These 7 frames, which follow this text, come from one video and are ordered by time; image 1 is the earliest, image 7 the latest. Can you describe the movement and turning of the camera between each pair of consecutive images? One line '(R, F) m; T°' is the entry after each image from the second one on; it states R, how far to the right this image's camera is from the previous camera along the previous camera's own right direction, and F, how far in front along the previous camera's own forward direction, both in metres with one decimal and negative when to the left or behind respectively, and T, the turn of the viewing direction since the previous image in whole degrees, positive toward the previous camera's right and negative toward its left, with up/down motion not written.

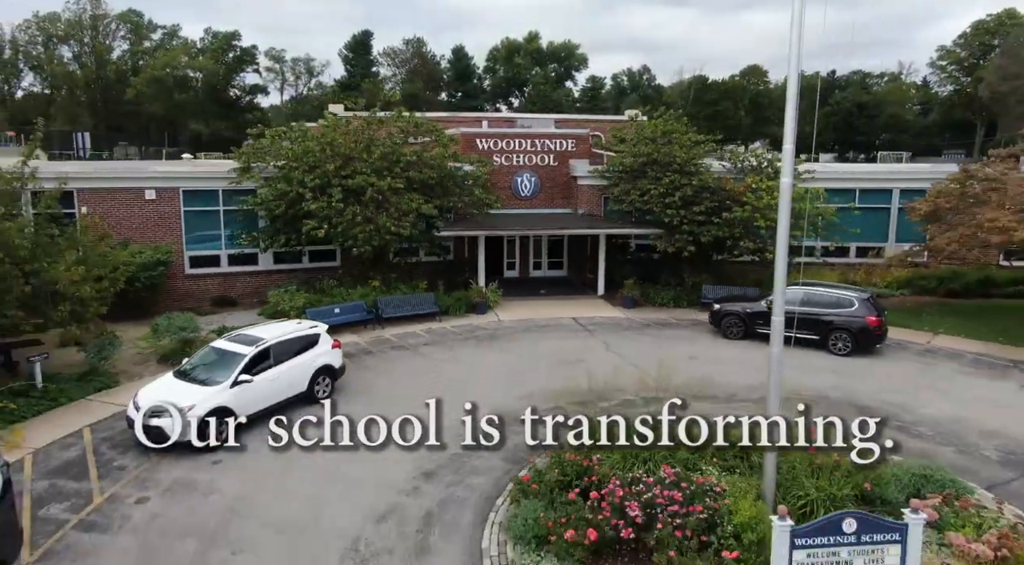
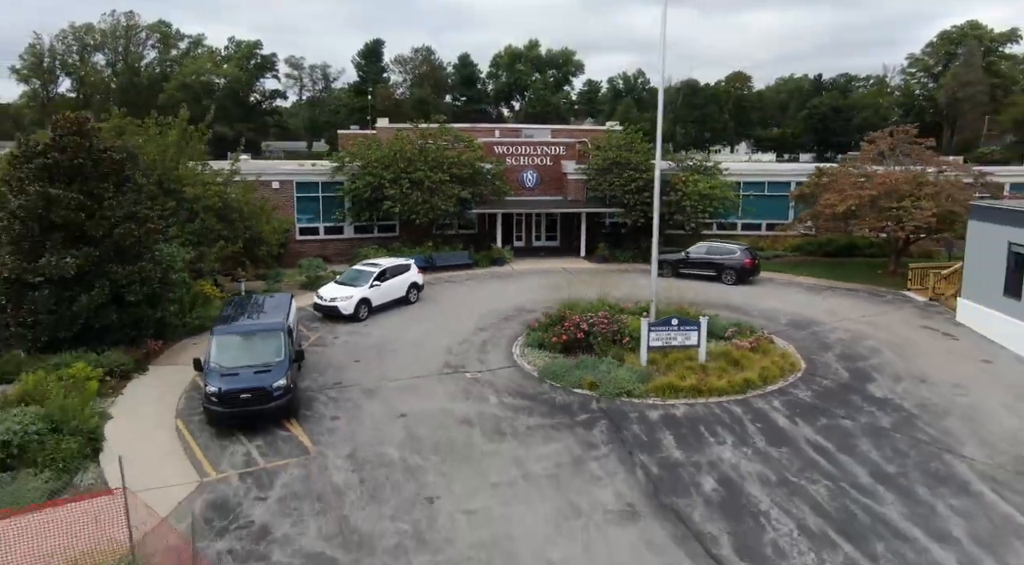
(-0.4, -8.8) m; 0°
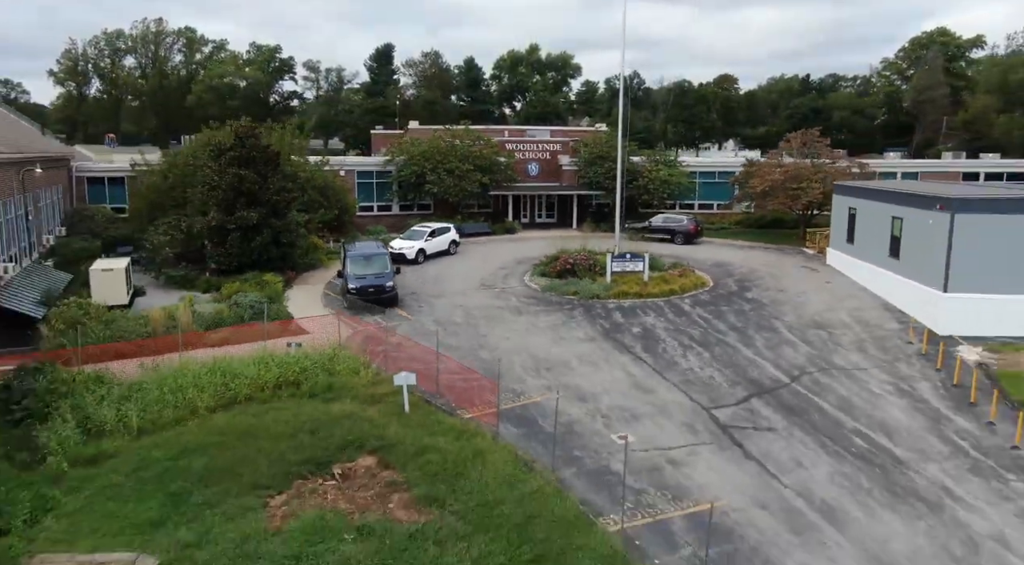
(-0.4, -8.8) m; 0°
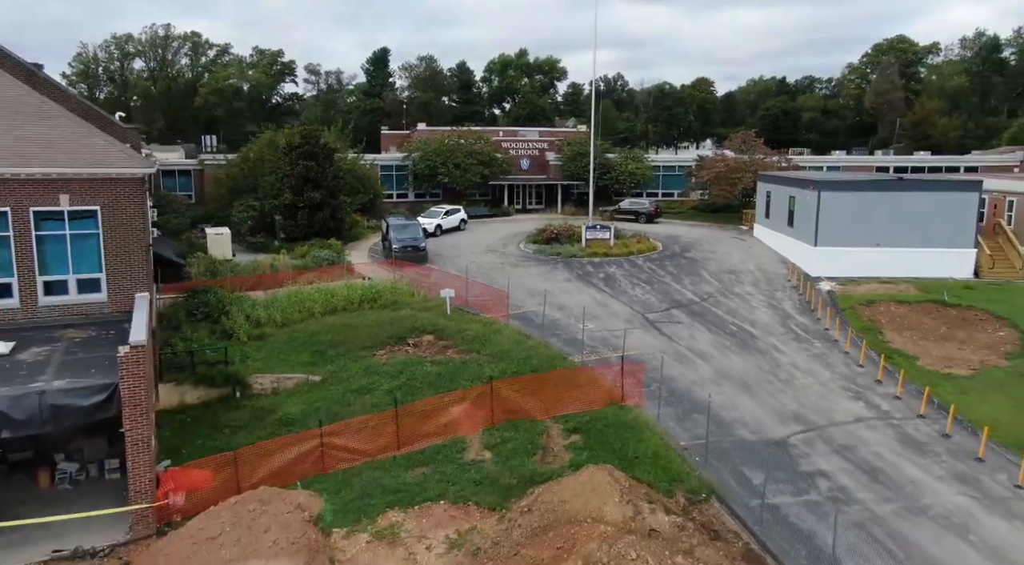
(-0.5, -7.8) m; +1°
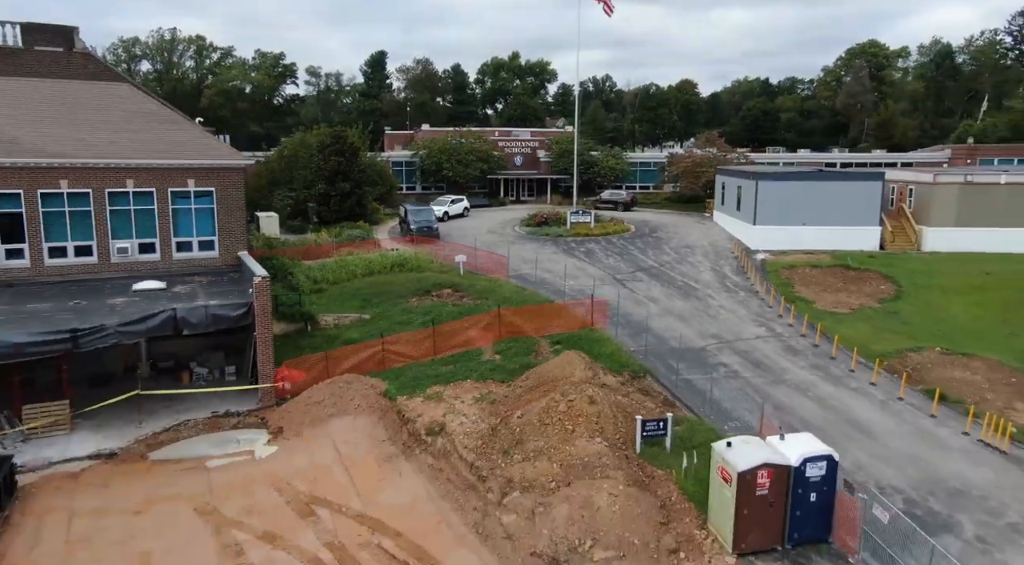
(-0.3, -6.2) m; +1°
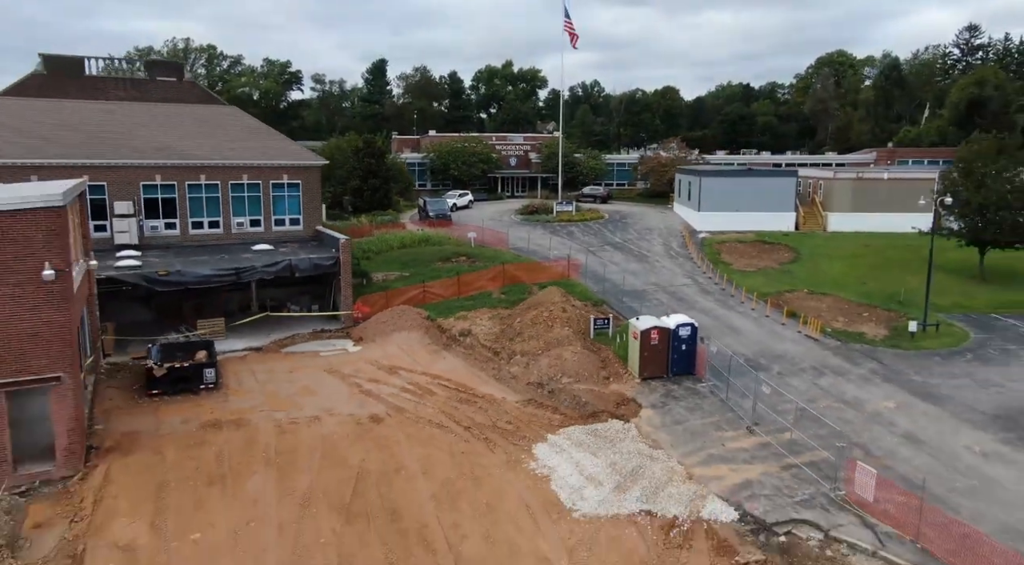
(-0.4, -9.0) m; +1°
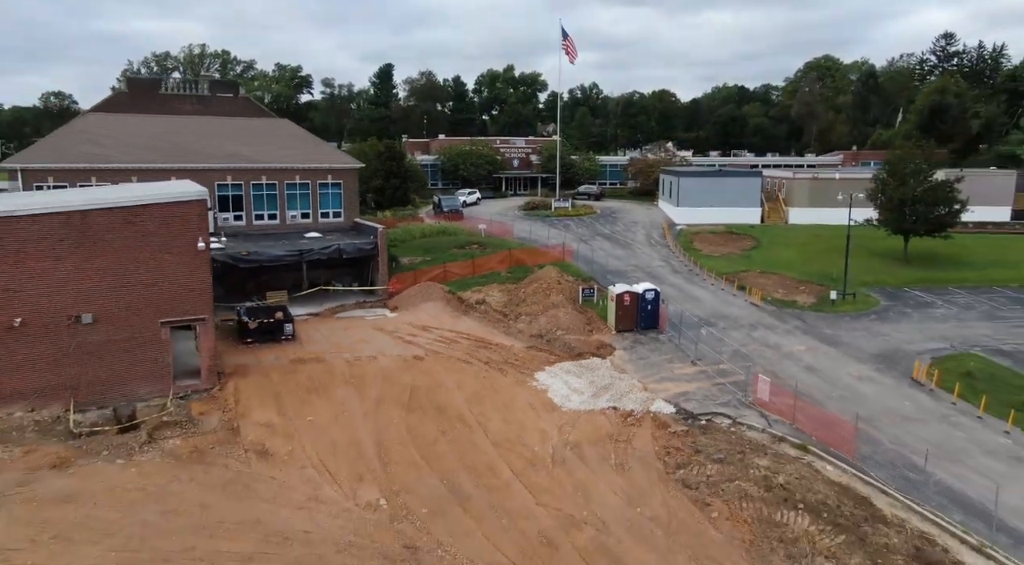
(-0.2, -6.4) m; 0°
